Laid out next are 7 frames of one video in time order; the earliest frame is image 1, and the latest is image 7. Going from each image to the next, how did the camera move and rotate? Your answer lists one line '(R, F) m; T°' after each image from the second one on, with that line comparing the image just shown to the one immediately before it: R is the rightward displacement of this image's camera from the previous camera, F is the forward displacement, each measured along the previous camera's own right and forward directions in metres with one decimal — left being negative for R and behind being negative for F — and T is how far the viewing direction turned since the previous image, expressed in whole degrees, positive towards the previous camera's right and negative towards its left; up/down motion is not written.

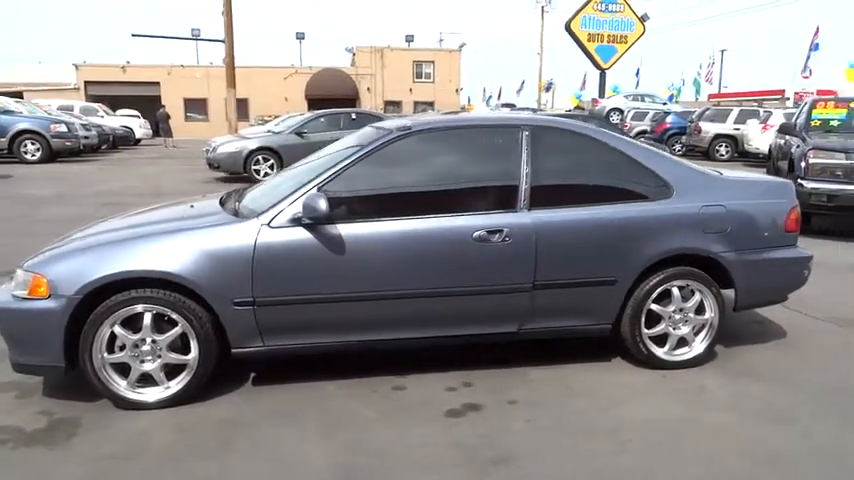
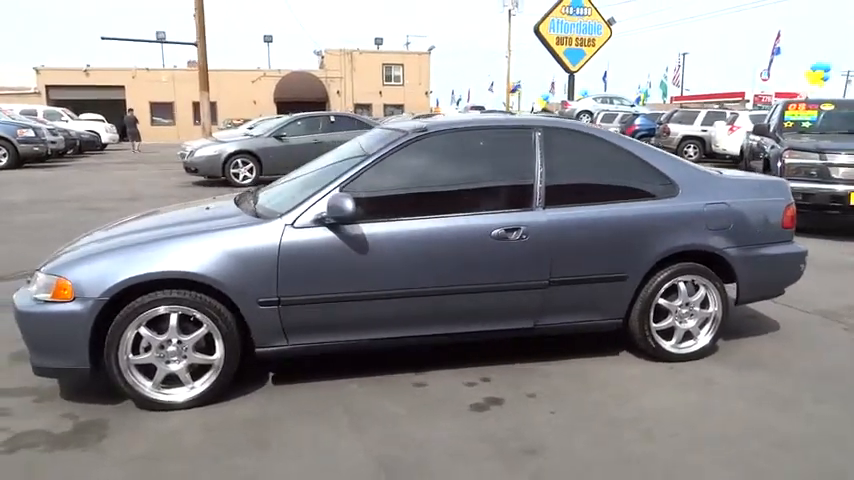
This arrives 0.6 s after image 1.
(-0.3, -0.1) m; +3°
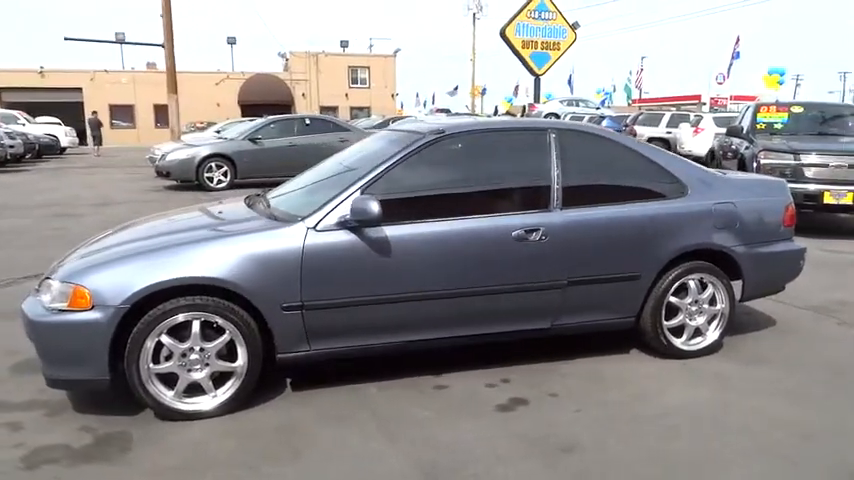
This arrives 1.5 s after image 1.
(-0.4, 0.0) m; +3°
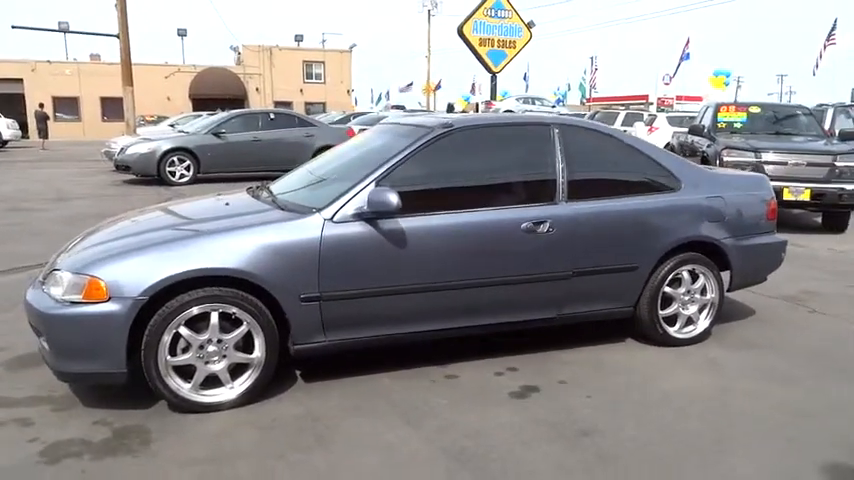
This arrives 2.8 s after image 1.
(-0.4, 0.0) m; +4°
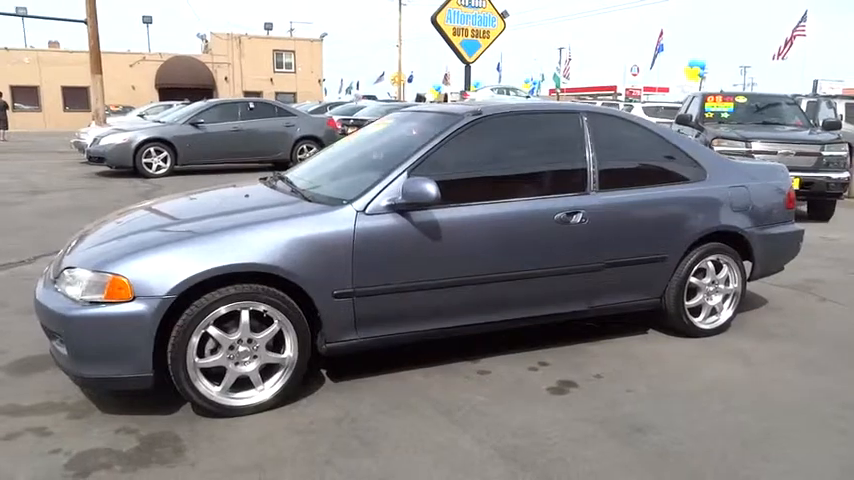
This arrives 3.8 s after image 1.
(-0.4, +0.2) m; +3°
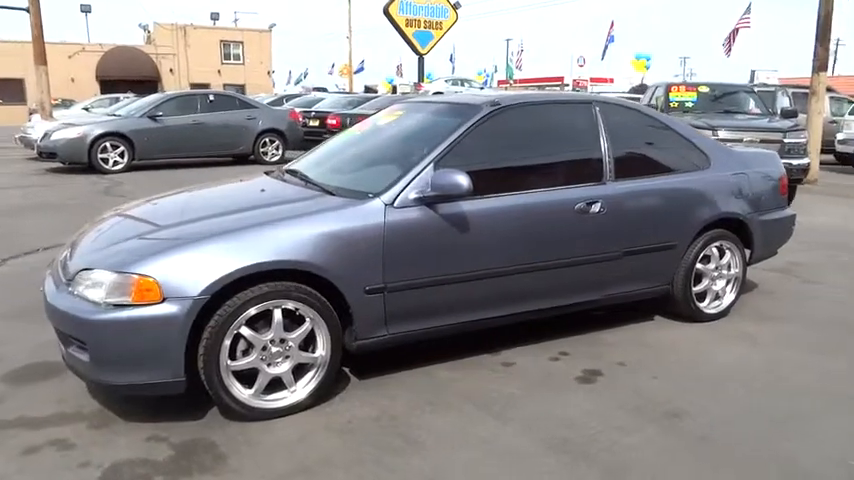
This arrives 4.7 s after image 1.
(-0.5, +0.1) m; +4°
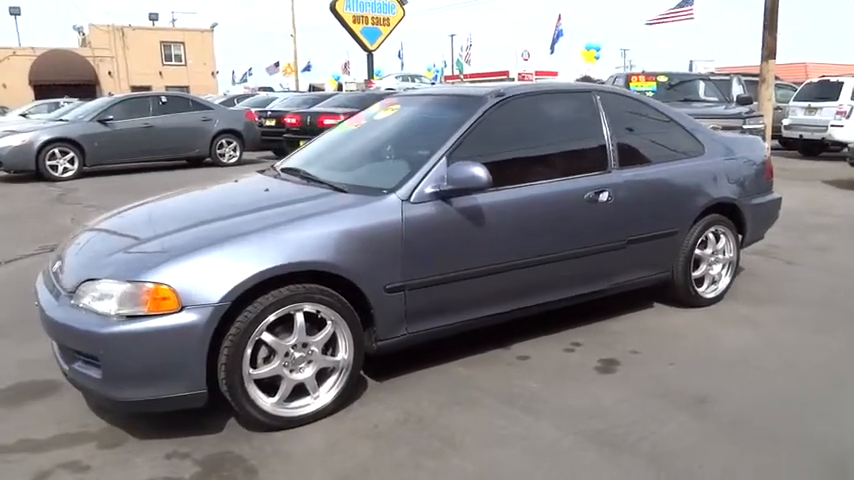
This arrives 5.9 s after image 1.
(-0.4, +0.1) m; +4°
